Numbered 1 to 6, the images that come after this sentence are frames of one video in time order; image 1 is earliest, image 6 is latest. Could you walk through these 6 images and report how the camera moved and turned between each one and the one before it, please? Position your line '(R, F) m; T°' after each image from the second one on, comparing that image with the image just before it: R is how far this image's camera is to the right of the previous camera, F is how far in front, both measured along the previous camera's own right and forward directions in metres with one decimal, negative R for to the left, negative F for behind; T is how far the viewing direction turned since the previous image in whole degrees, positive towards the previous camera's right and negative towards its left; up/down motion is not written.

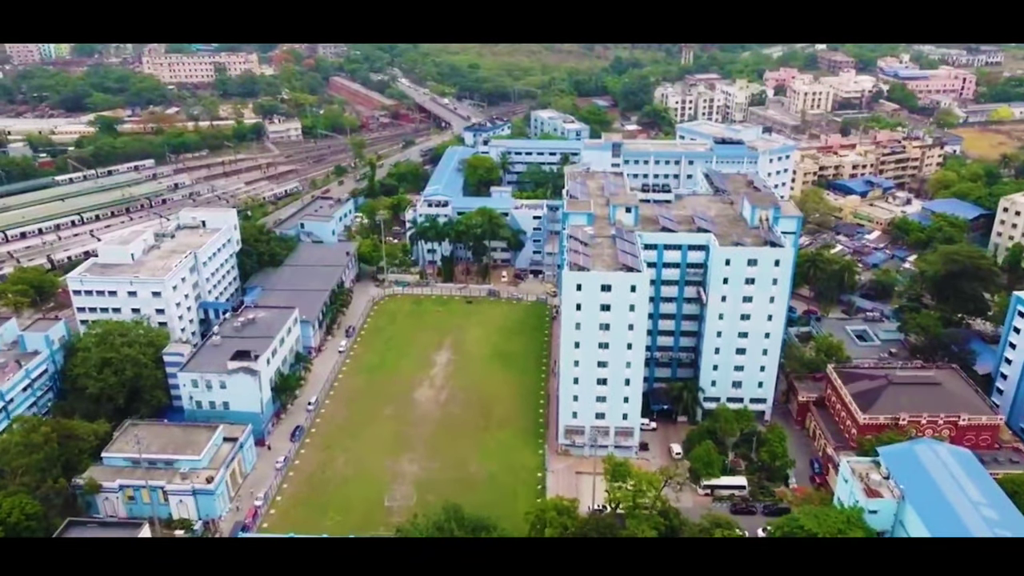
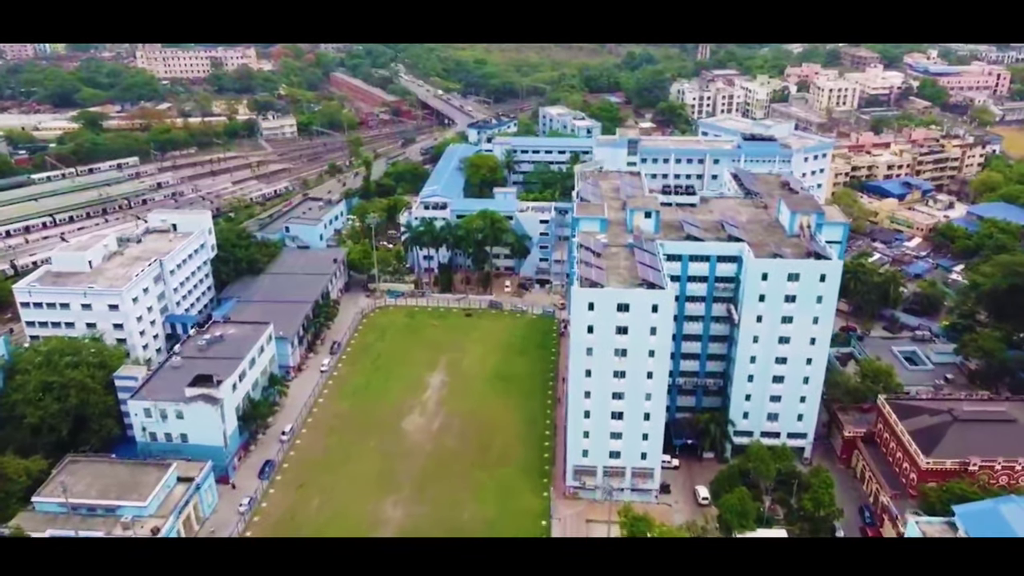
(+0.3, +4.3) m; -1°
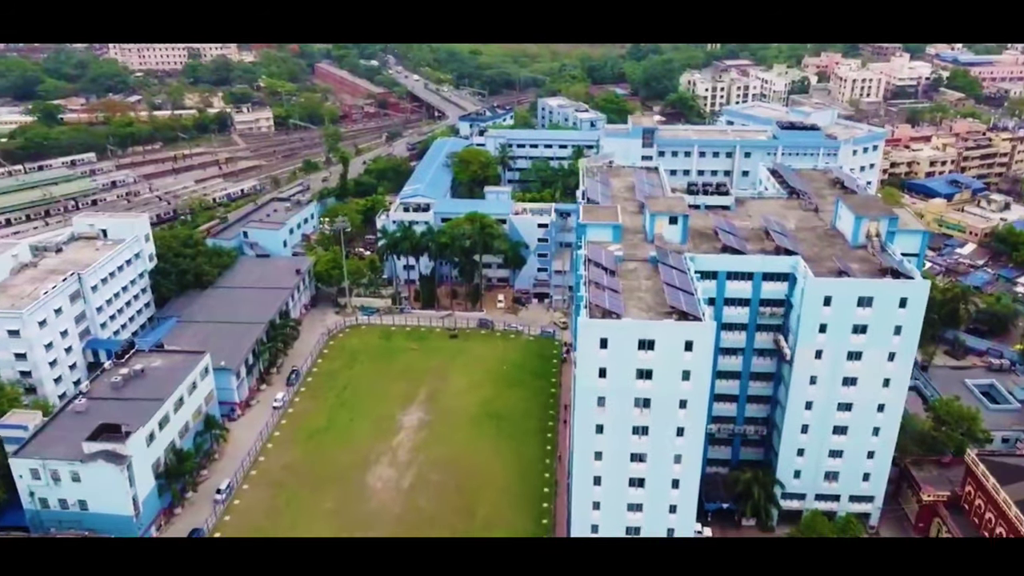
(+0.3, +6.0) m; 0°
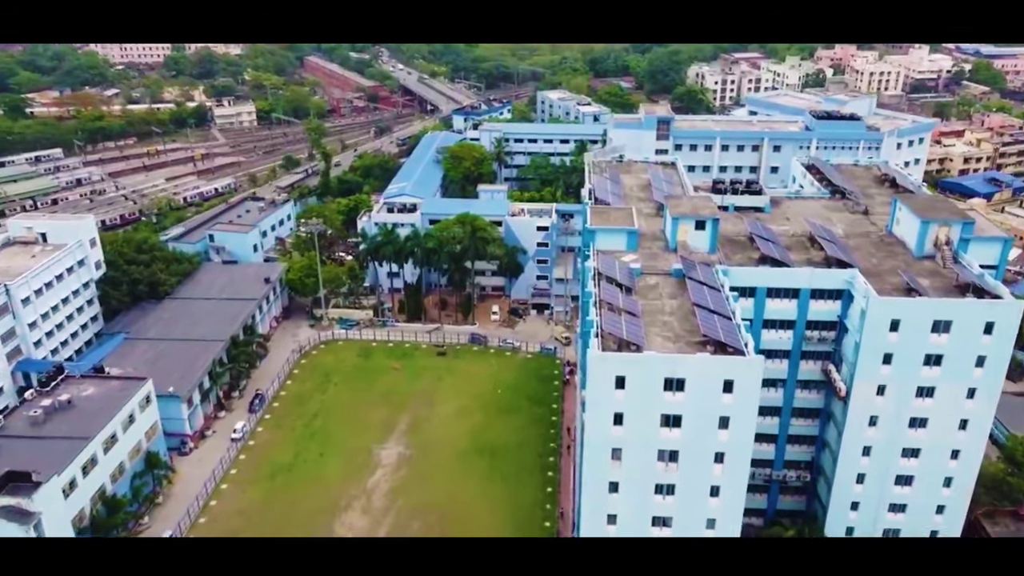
(+0.1, +3.9) m; 0°
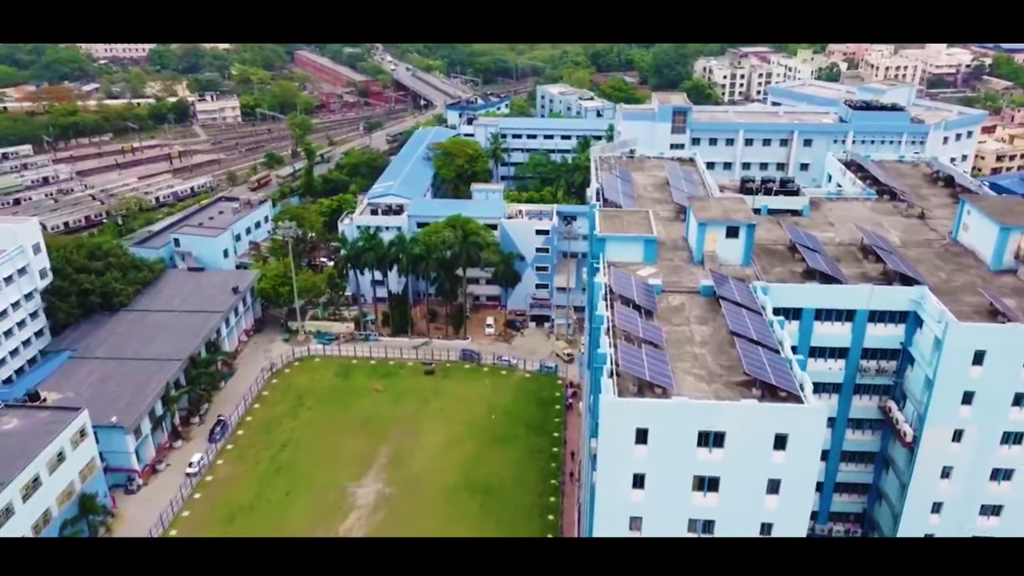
(+0.1, +3.2) m; 0°
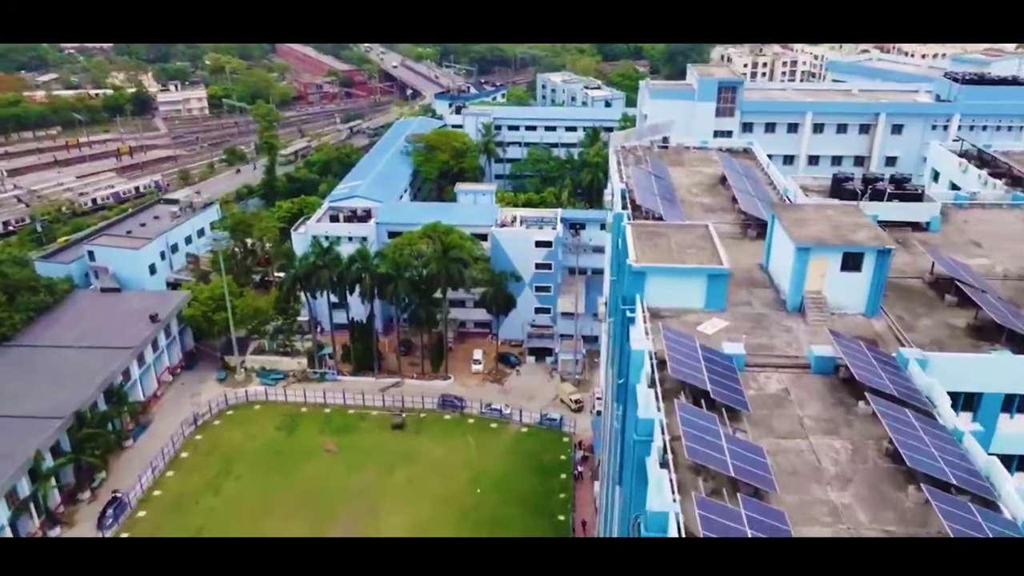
(+0.2, +6.0) m; 0°
